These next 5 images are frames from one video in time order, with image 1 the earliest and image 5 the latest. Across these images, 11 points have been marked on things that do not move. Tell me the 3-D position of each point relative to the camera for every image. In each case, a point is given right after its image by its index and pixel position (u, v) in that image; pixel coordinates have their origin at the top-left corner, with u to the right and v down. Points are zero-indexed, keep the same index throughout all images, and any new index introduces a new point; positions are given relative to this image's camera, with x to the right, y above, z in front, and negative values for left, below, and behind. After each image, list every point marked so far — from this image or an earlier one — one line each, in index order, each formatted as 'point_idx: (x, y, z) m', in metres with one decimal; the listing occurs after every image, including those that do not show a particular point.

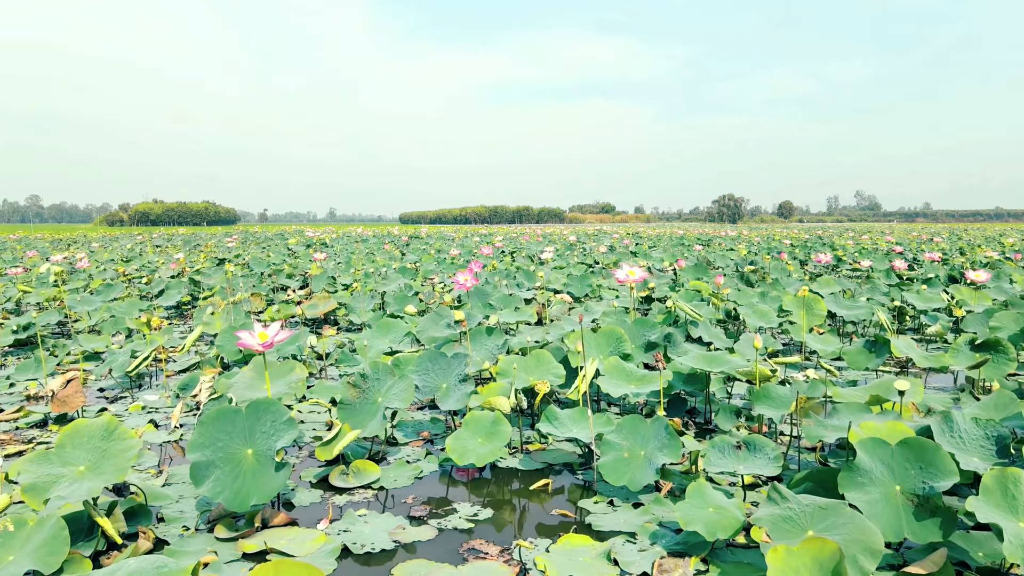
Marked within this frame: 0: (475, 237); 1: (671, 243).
0: (-1.0, +1.3, +18.8) m
1: (+3.8, +1.2, +17.6) m
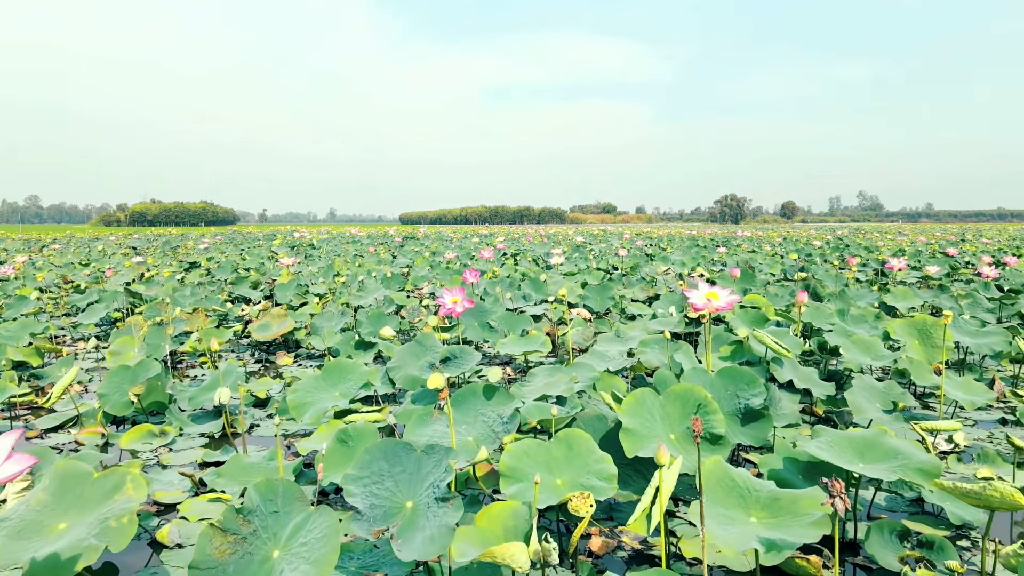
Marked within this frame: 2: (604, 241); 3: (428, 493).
0: (-1.0, +1.2, +17.6) m
1: (+3.9, +1.0, +16.4) m
2: (+1.9, +1.0, +15.6) m
3: (-0.2, -0.4, +1.6) m
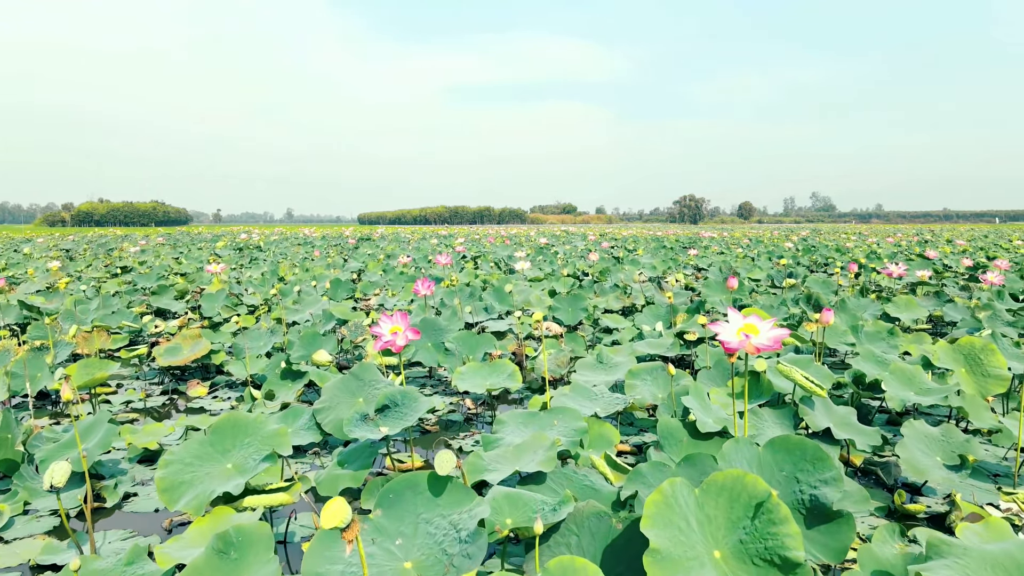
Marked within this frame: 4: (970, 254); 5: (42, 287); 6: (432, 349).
0: (-1.9, +1.1, +16.8) m
1: (+3.0, +1.0, +15.9) m
2: (+1.1, +1.0, +15.1) m
3: (-0.2, -0.5, +0.9) m
4: (+6.6, +0.5, +10.4) m
5: (-4.3, 0.0, +6.6) m
6: (-0.4, -0.3, +3.6) m
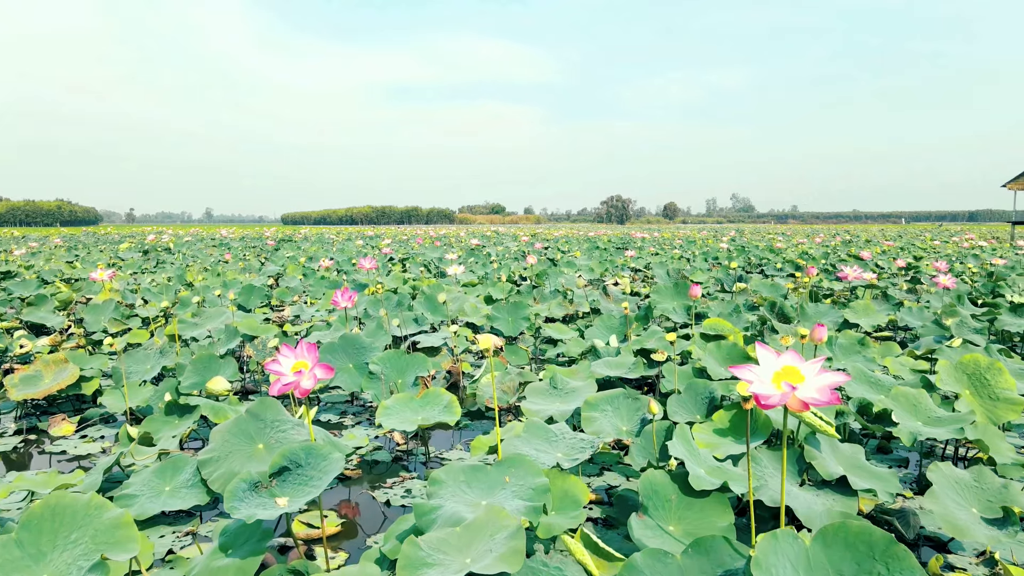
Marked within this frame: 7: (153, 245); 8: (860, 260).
0: (-3.4, +1.1, +16.1) m
1: (+1.5, +1.0, +15.7) m
2: (-0.3, +0.9, +14.6) m
3: (-0.2, -0.6, +0.4) m
4: (+5.6, +0.5, +10.5) m
5: (-4.8, -0.1, +5.7) m
6: (-0.7, -0.3, +3.0) m
7: (-6.8, +0.8, +13.9) m
8: (+4.0, +0.3, +8.4) m
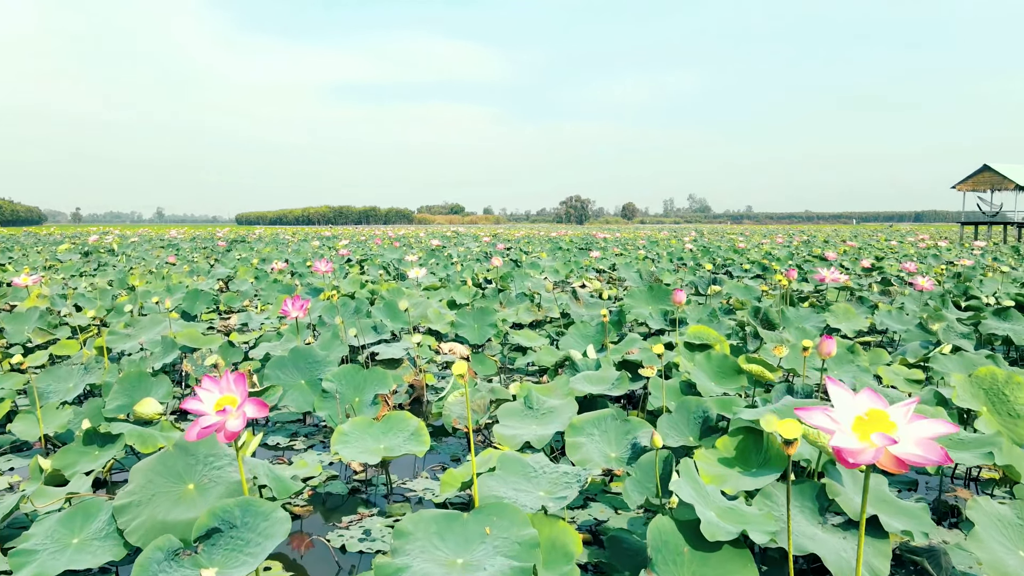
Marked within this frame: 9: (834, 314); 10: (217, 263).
0: (-4.3, +1.0, +15.6) m
1: (+0.7, +0.9, +15.4) m
2: (-1.0, +0.9, +14.3) m
3: (-0.2, -0.6, +0.1) m
4: (+5.1, +0.5, +10.5) m
5: (-5.0, -0.1, +5.1) m
6: (-0.8, -0.4, +2.7) m
7: (-7.5, +0.7, +13.2) m
8: (+3.6, +0.3, +8.4) m
9: (+1.9, -0.2, +4.3) m
10: (-4.0, +0.3, +9.9) m
